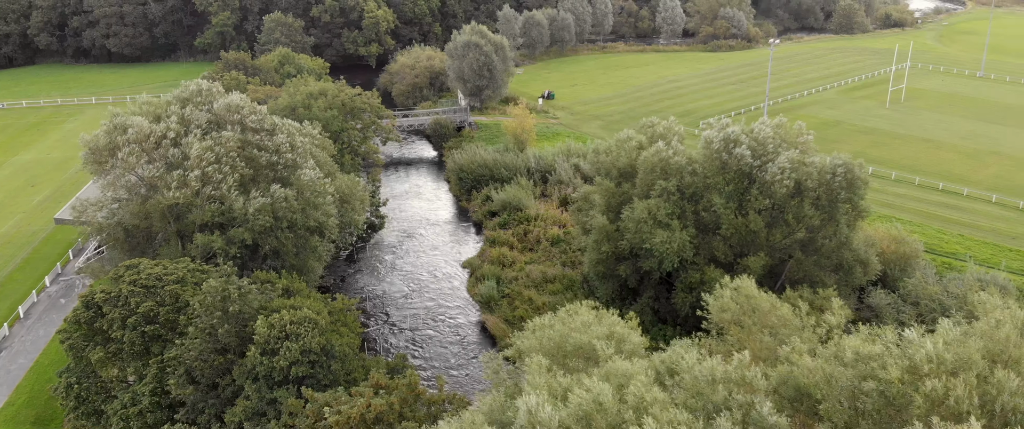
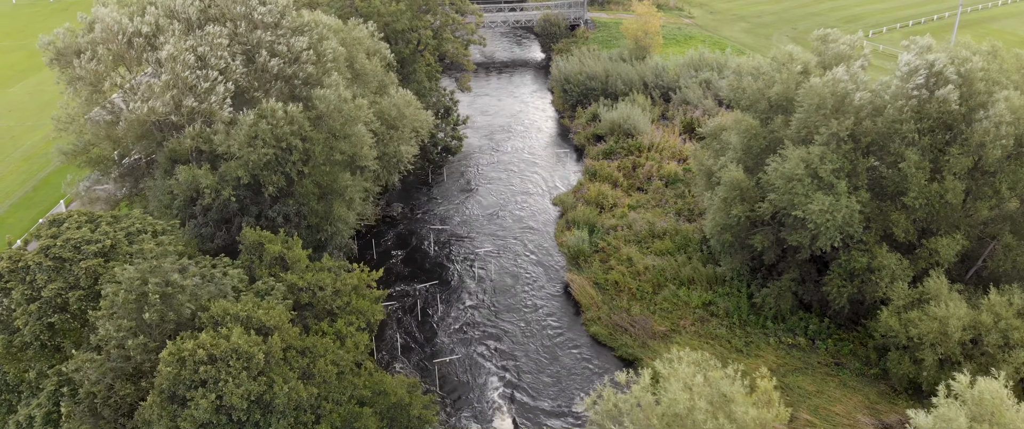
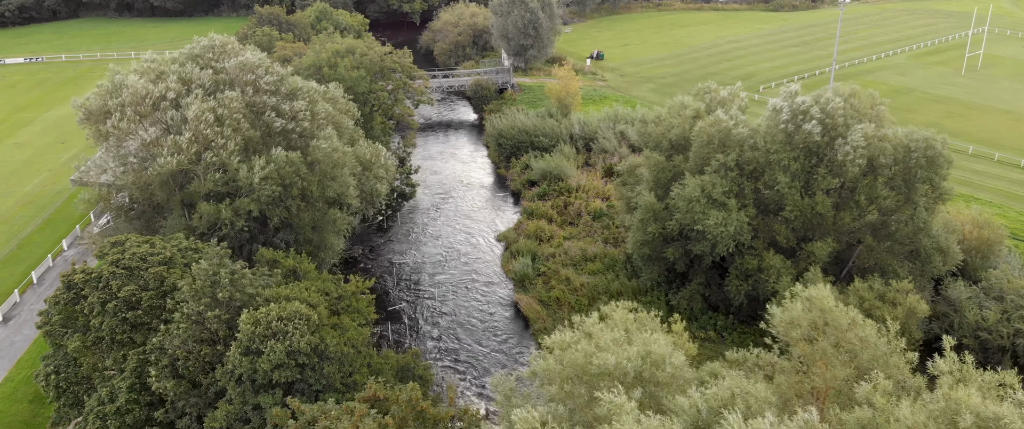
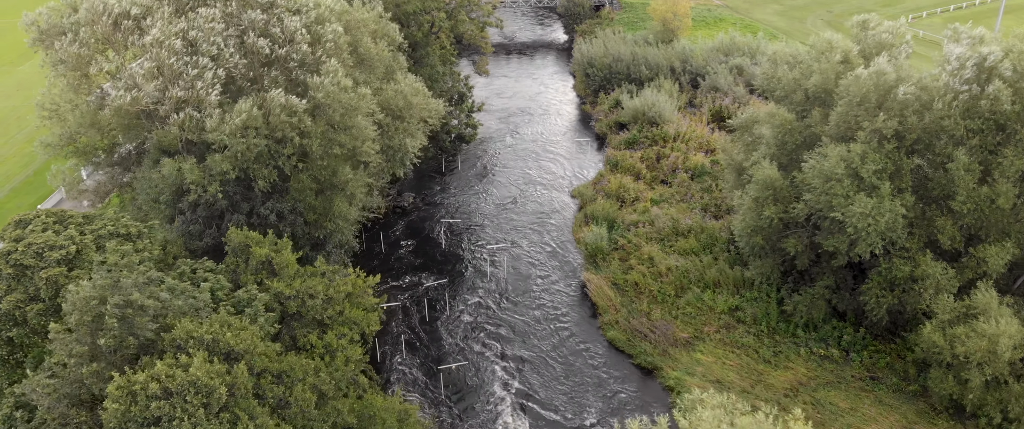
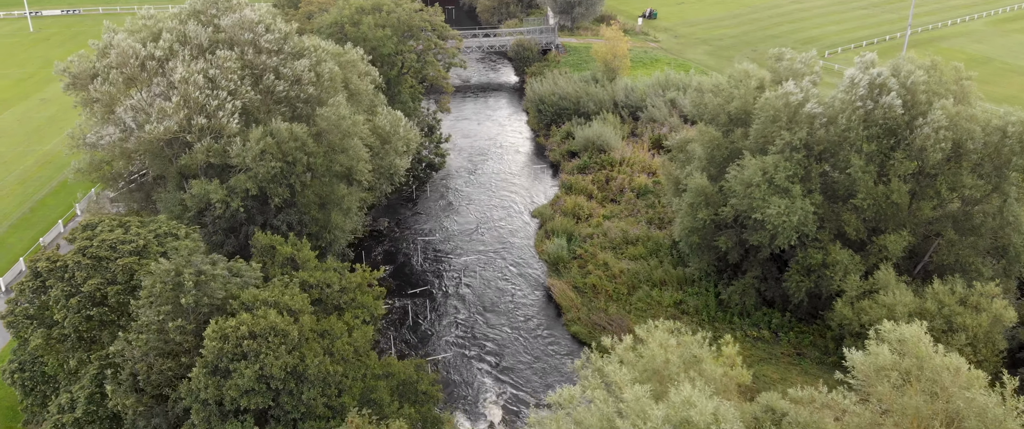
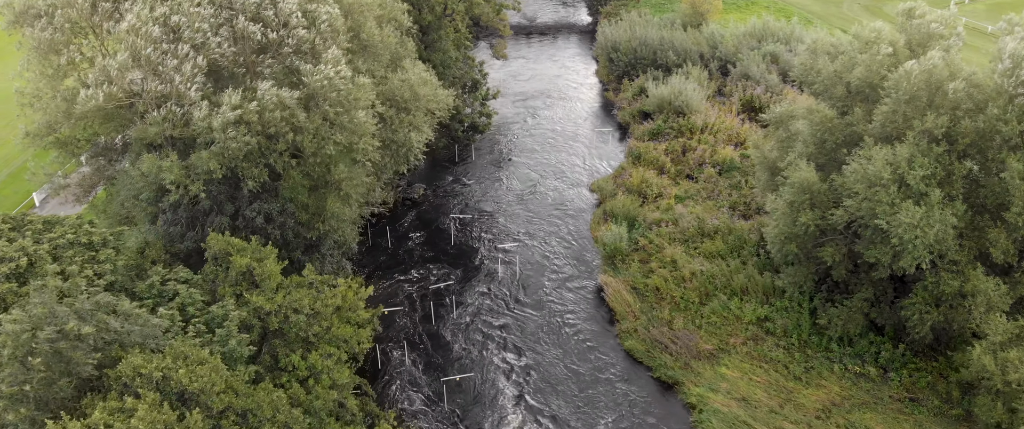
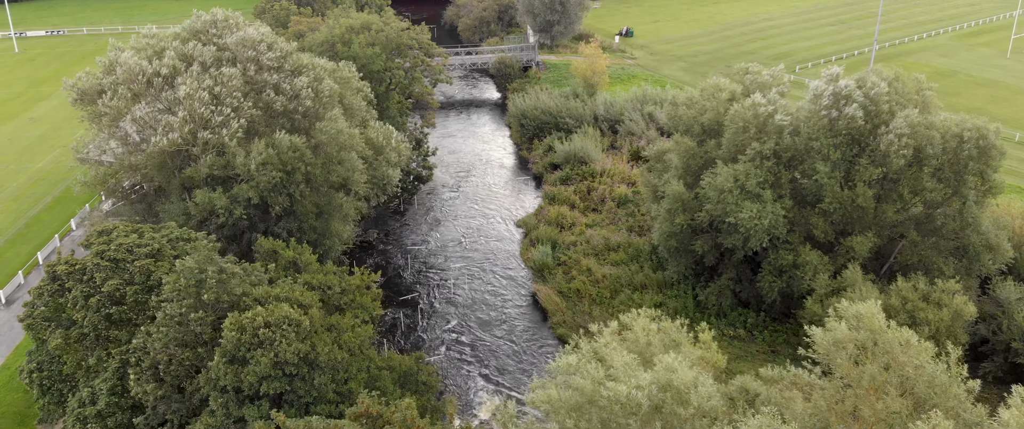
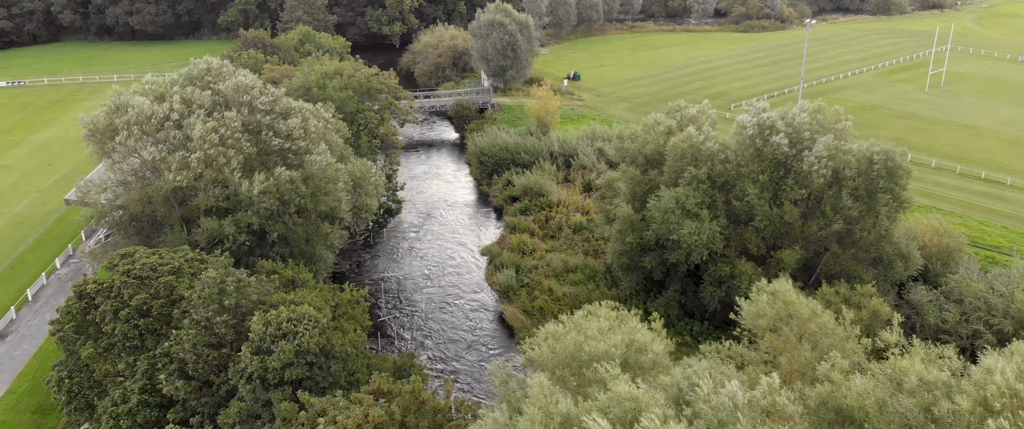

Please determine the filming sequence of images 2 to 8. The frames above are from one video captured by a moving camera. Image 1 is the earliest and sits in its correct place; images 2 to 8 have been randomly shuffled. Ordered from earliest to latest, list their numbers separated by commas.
8, 3, 7, 5, 2, 4, 6
